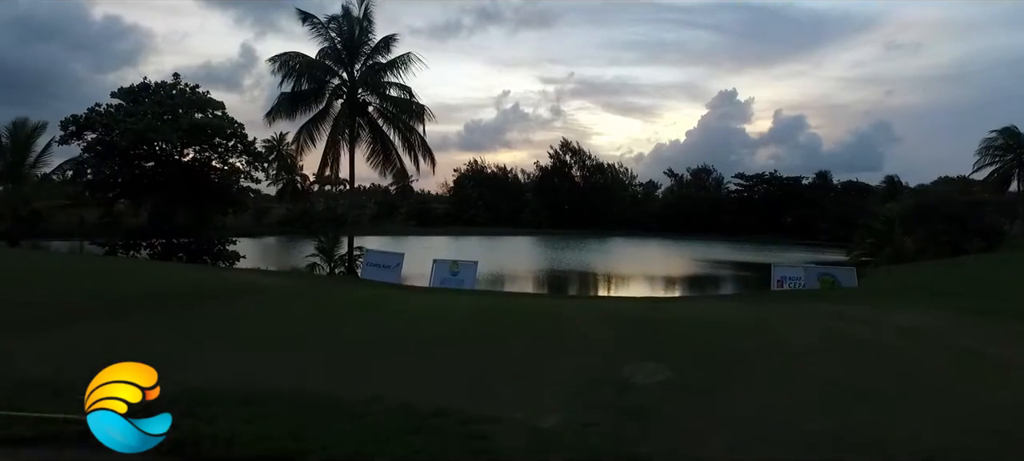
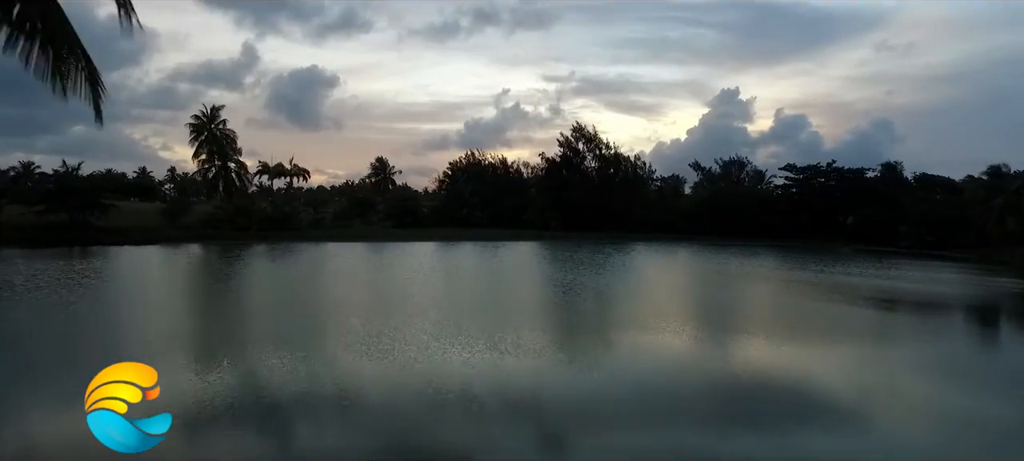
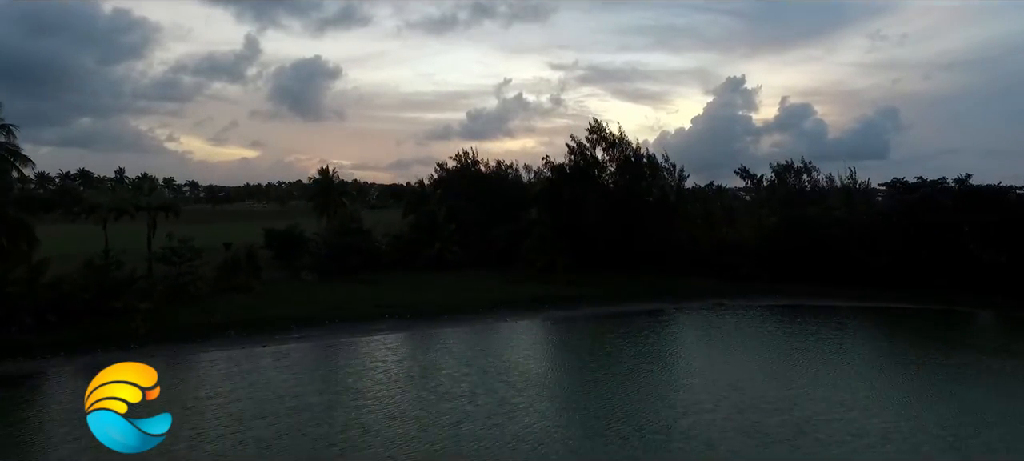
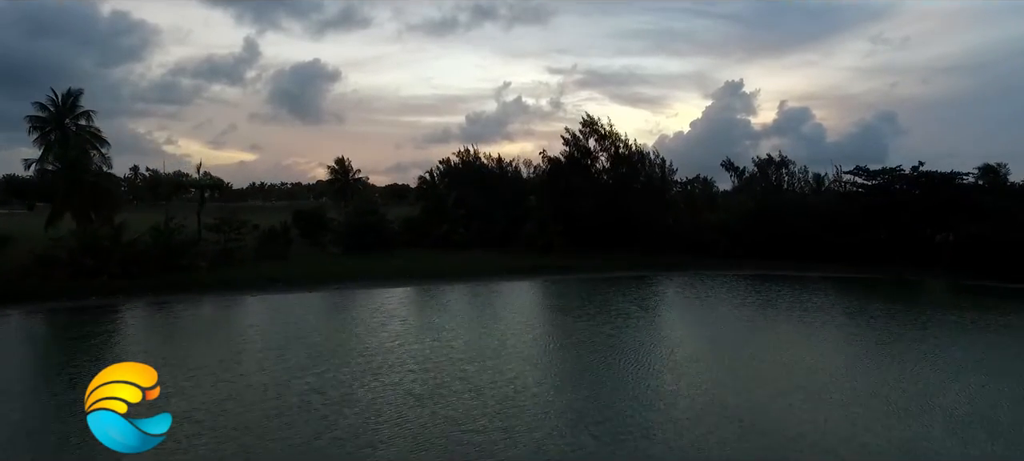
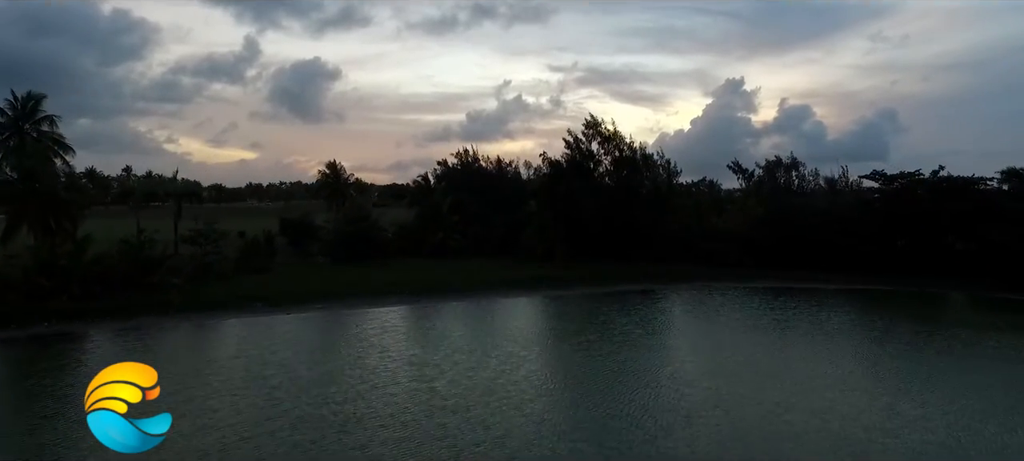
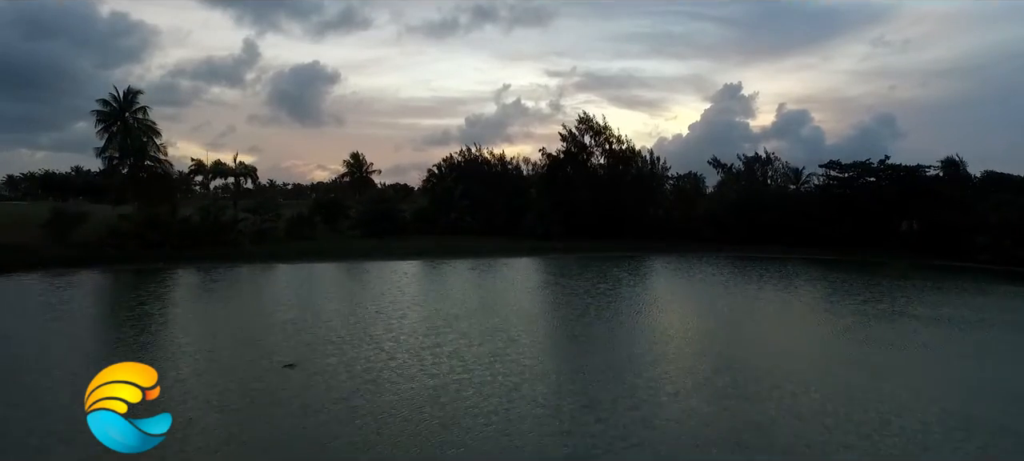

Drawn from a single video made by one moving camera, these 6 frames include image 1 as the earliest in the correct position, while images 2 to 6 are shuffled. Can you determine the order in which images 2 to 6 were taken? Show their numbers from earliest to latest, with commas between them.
2, 6, 4, 5, 3
